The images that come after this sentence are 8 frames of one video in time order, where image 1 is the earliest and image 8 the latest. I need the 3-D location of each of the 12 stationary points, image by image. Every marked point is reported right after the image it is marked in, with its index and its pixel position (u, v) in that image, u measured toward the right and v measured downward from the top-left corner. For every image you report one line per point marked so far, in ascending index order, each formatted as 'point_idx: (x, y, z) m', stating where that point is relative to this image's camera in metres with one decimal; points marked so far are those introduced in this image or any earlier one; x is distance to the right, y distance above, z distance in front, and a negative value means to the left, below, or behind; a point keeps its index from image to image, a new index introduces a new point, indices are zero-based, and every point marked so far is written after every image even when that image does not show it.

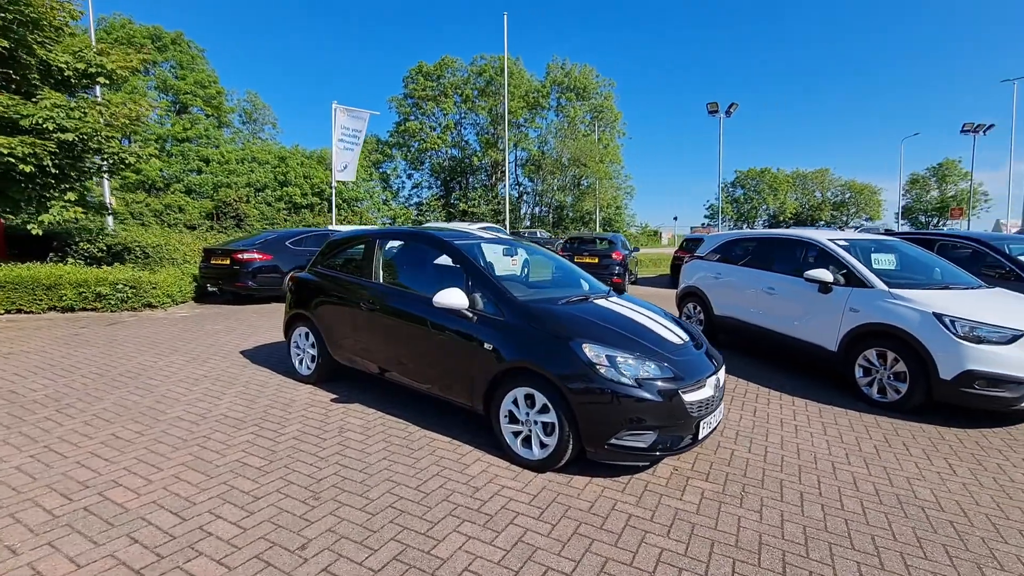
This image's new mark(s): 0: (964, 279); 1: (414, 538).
0: (+5.1, +0.1, +5.6) m
1: (-0.5, -1.3, +2.6) m
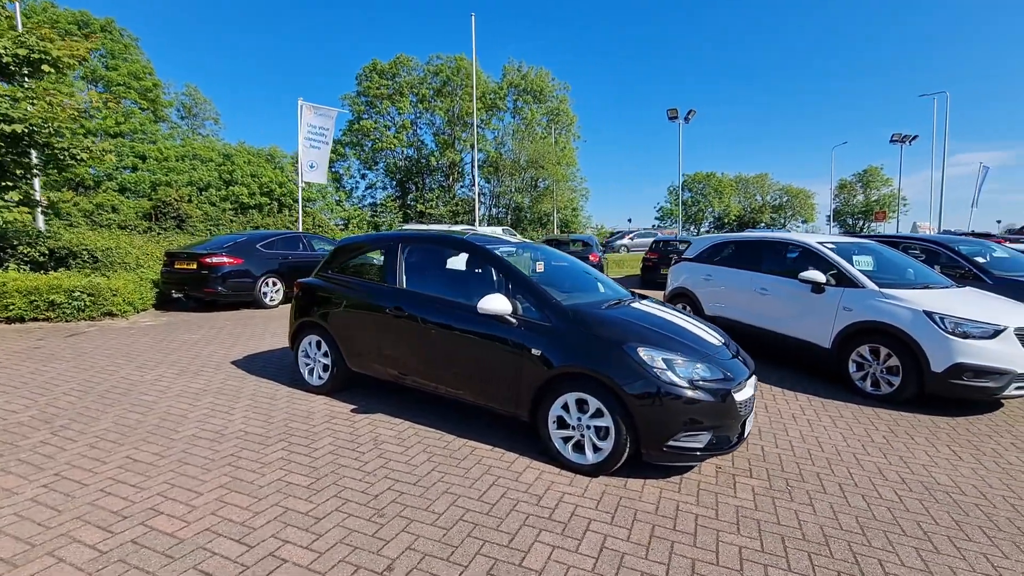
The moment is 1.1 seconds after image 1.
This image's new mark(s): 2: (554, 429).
0: (+5.2, +0.1, +6.1) m
1: (0.0, -1.3, +2.5) m
2: (+0.3, -1.0, +3.5) m
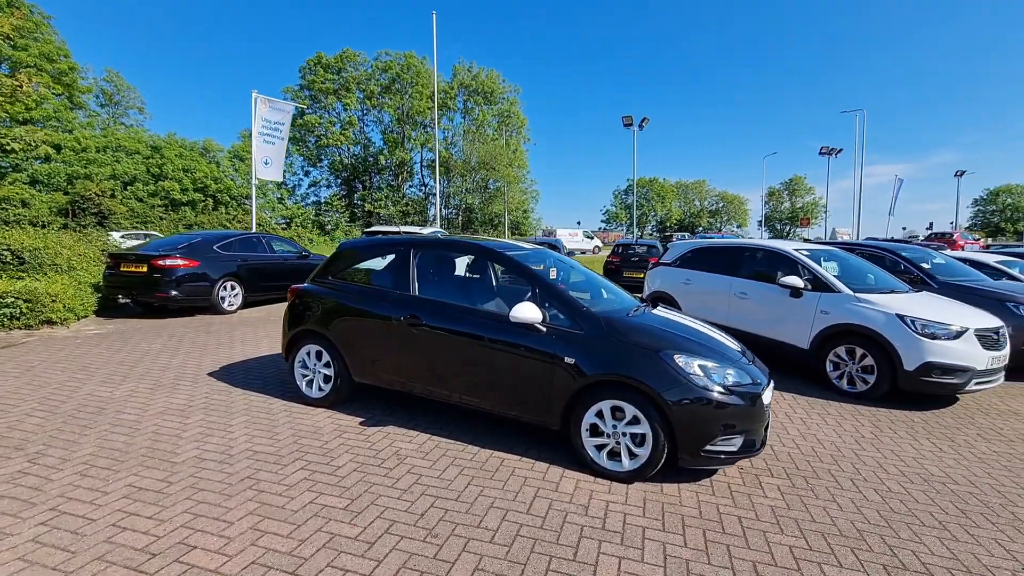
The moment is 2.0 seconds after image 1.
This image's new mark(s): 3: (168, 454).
0: (+5.1, +0.1, +6.7) m
1: (+0.3, -1.4, +2.5) m
2: (+0.5, -1.0, +3.5) m
3: (-2.4, -1.2, +3.5) m
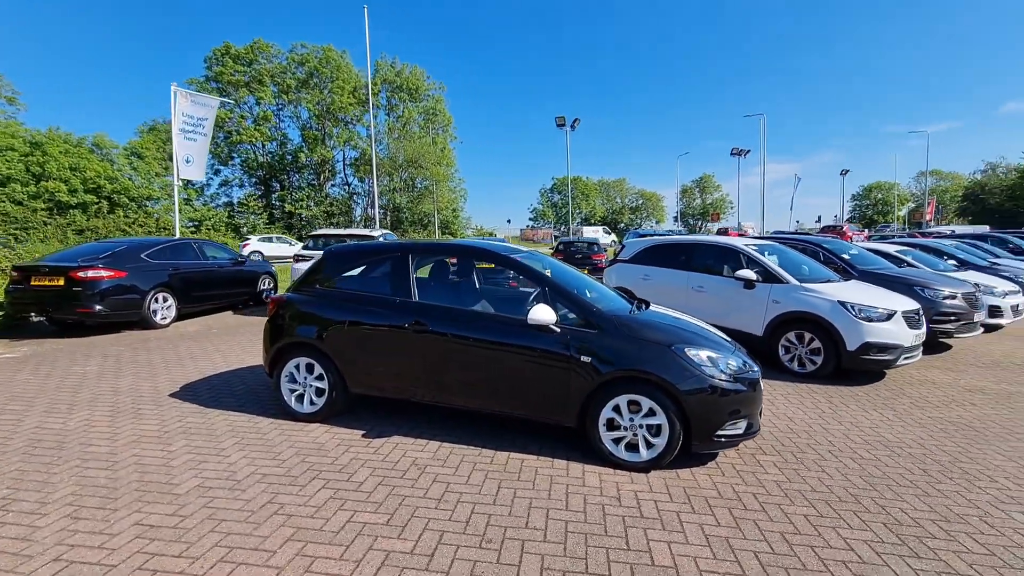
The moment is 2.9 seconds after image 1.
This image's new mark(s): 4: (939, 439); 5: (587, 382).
0: (+4.7, +0.2, +7.4) m
1: (+0.6, -1.4, +2.6) m
2: (+0.7, -1.0, +3.6) m
3: (-2.2, -1.3, +3.2) m
4: (+3.8, -1.3, +4.4) m
5: (+0.5, -0.7, +3.6) m
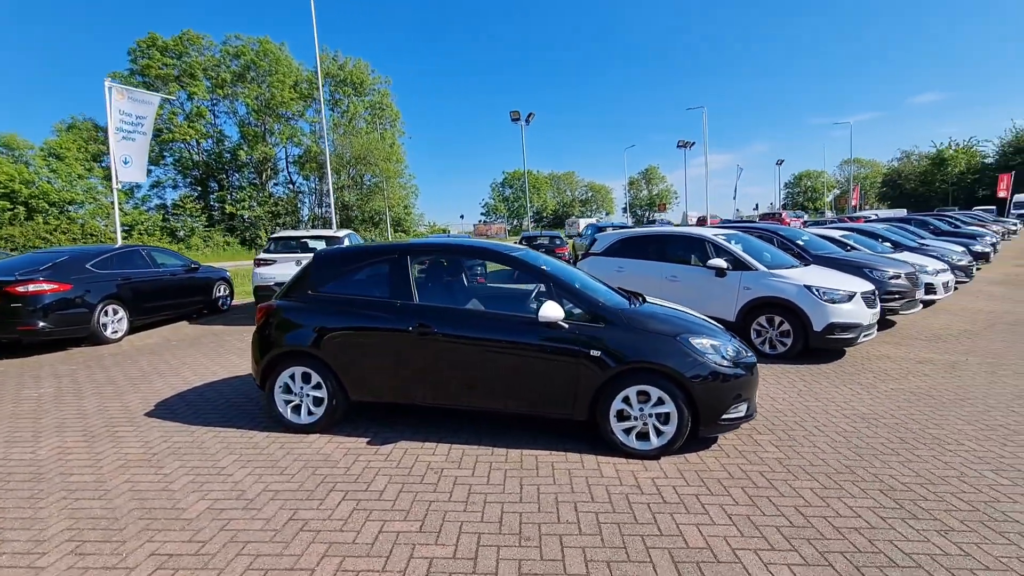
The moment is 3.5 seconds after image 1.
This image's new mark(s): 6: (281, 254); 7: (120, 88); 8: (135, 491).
0: (+4.3, +0.5, +7.9) m
1: (+0.8, -1.4, +2.7) m
2: (+0.8, -1.0, +3.7) m
3: (-2.0, -1.3, +3.0) m
4: (+3.8, -1.2, +4.8) m
5: (+0.6, -0.7, +3.7) m
6: (-4.4, +0.7, +9.5) m
7: (-8.5, +4.4, +10.9) m
8: (-2.5, -1.3, +3.2) m
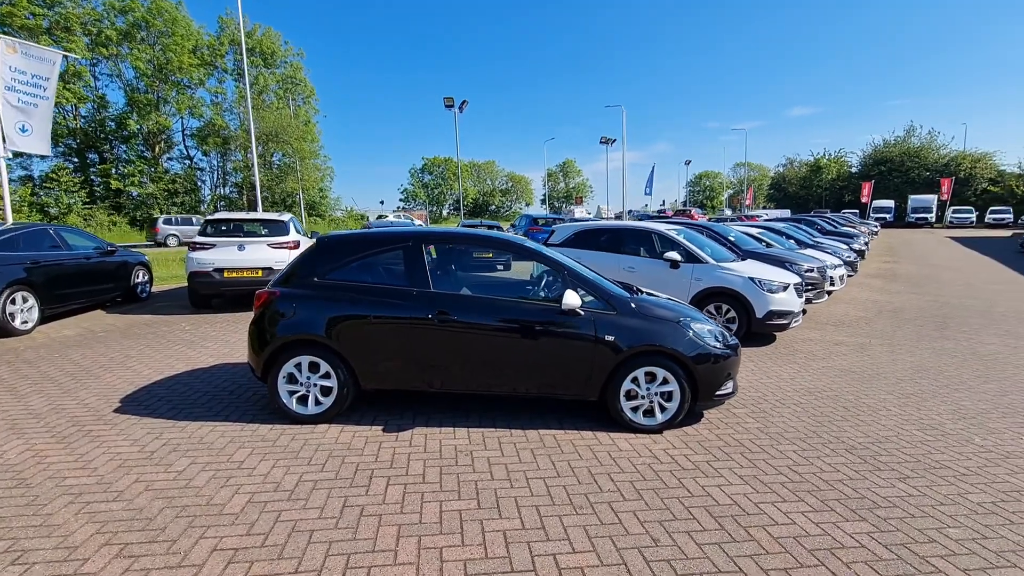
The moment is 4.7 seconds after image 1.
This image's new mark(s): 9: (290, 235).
0: (+3.7, +0.6, +8.7) m
1: (+1.1, -1.3, +3.1) m
2: (+0.9, -0.9, +4.0) m
3: (-1.7, -1.3, +2.9) m
4: (+3.7, -1.1, +5.6) m
5: (+0.8, -0.6, +4.0) m
6: (-5.2, +0.9, +8.8) m
7: (-9.4, +4.7, +9.4) m
8: (-2.2, -1.2, +3.0) m
9: (-4.1, +1.0, +9.2) m
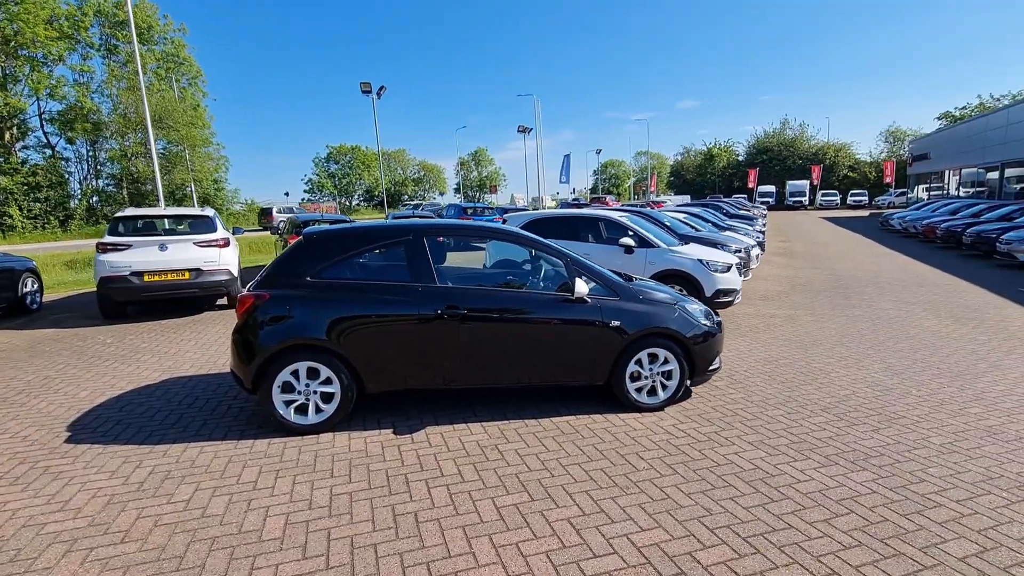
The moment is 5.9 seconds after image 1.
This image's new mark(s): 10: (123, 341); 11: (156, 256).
0: (+2.9, +1.0, +9.3) m
1: (+1.4, -1.2, +3.3) m
2: (+1.0, -0.8, +4.2) m
3: (-1.4, -1.3, +2.6) m
4: (+3.4, -0.8, +6.2) m
5: (+0.9, -0.5, +4.1) m
6: (-5.9, +0.8, +7.8) m
7: (-10.4, +4.4, +7.5) m
8: (-1.9, -1.3, +2.7) m
9: (-5.0, +0.9, +8.4) m
10: (-5.2, -0.7, +6.7) m
11: (-5.6, +0.5, +7.8) m
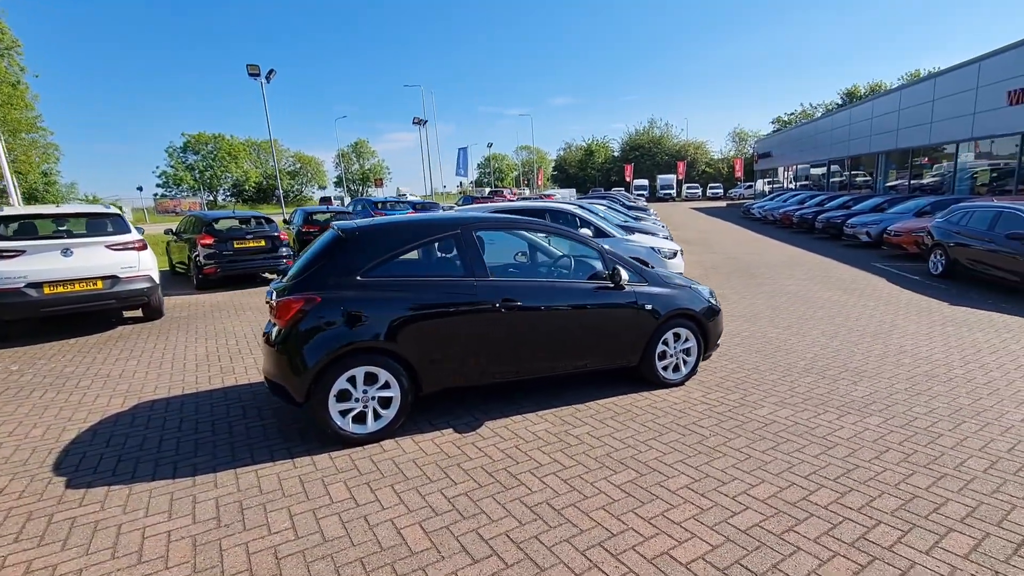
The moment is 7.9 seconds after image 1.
0: (+1.9, +1.2, +9.9) m
1: (+1.9, -1.0, +3.7) m
2: (+1.3, -0.7, +4.5) m
3: (-0.6, -1.3, +2.4) m
4: (+3.2, -0.5, +7.1) m
5: (+1.2, -0.3, +4.4) m
6: (-6.3, +0.6, +6.4) m
7: (-10.7, +4.0, +5.1) m
8: (-1.1, -1.3, +2.4) m
9: (-5.5, +0.8, +7.2) m
10: (-5.3, -0.9, +5.5) m
11: (-5.9, +0.3, +6.5) m
